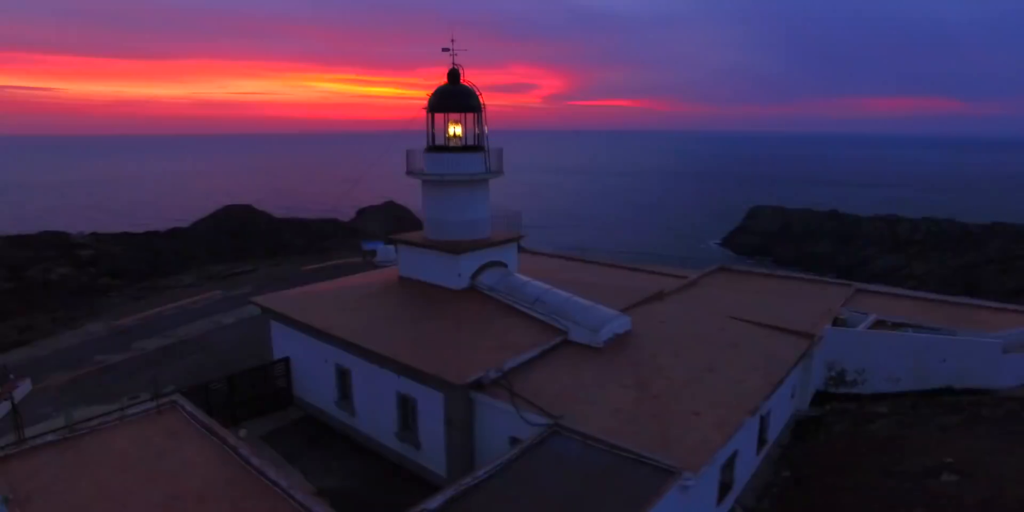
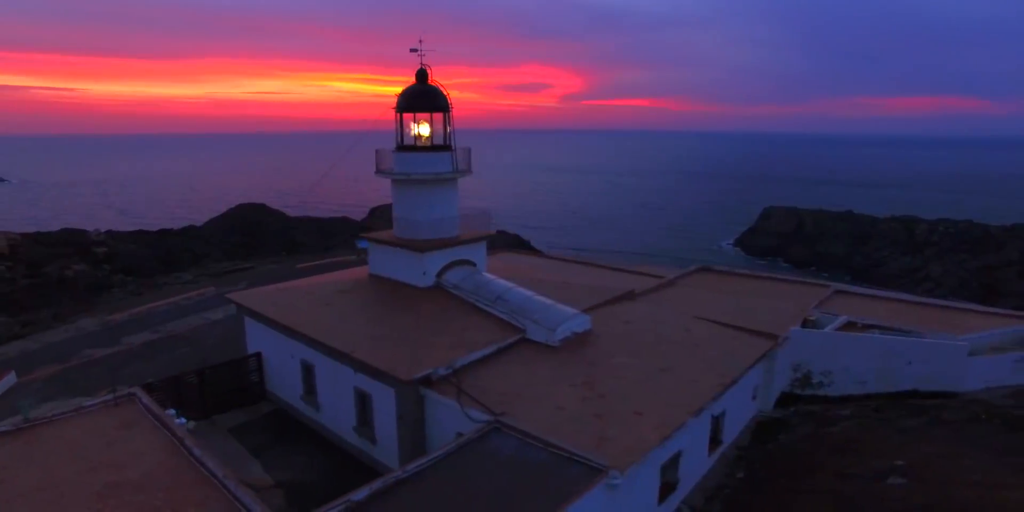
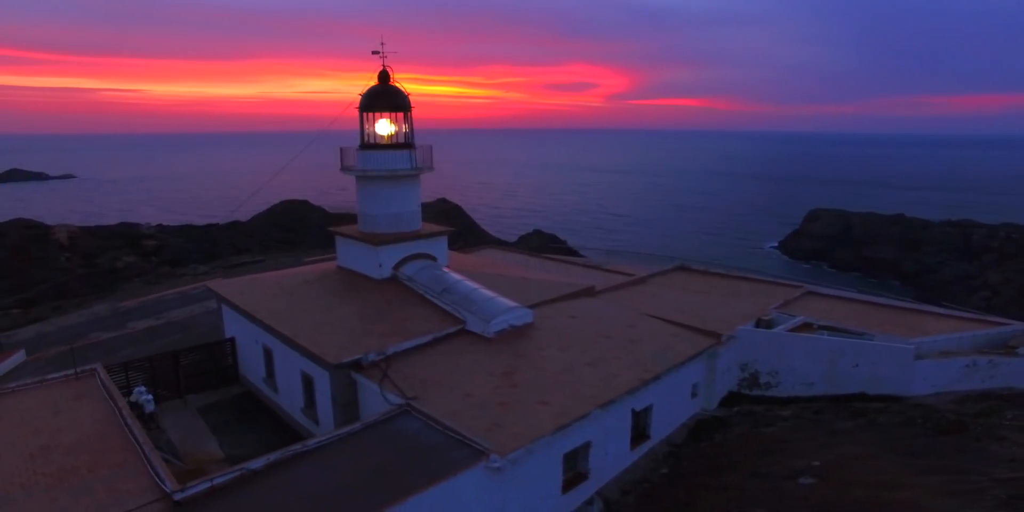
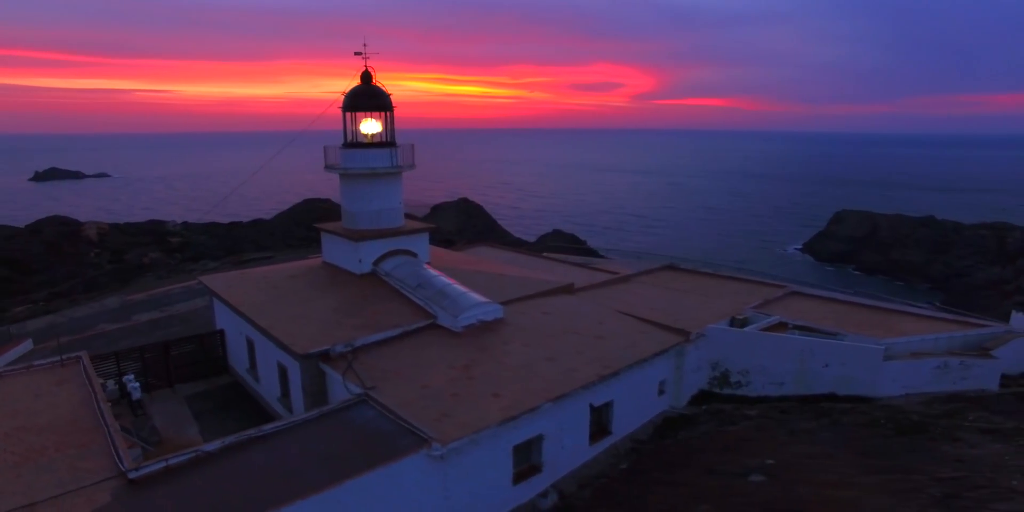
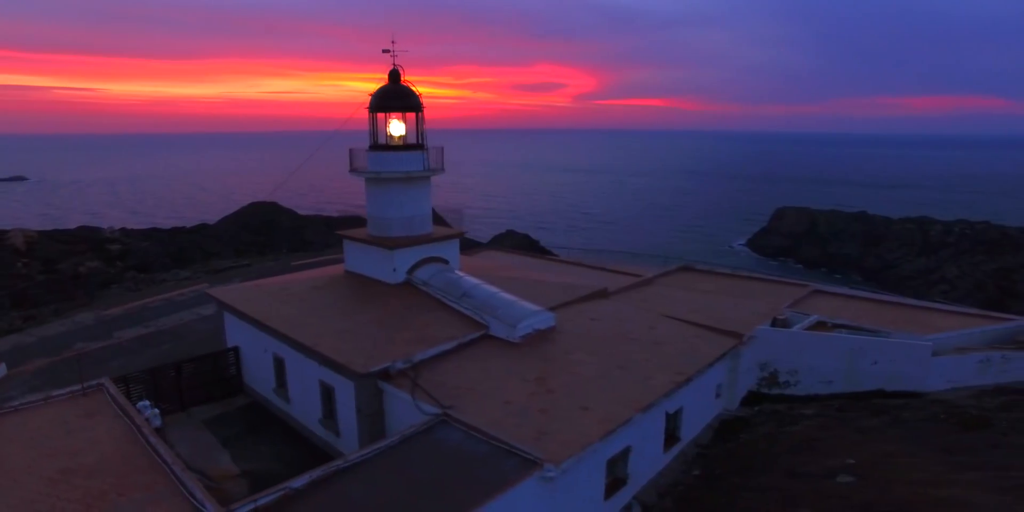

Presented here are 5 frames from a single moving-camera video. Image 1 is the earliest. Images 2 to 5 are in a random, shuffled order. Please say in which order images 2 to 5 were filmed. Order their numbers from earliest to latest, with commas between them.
2, 5, 3, 4
